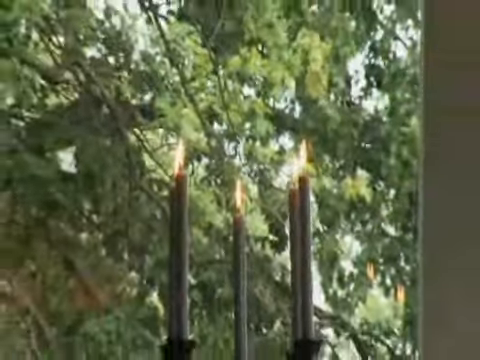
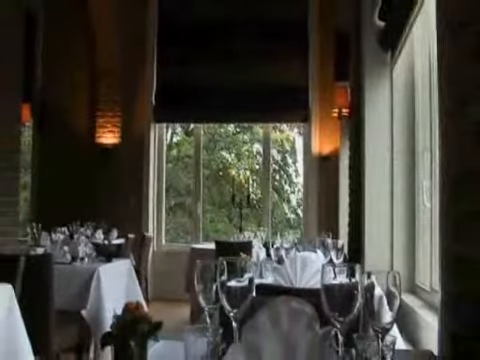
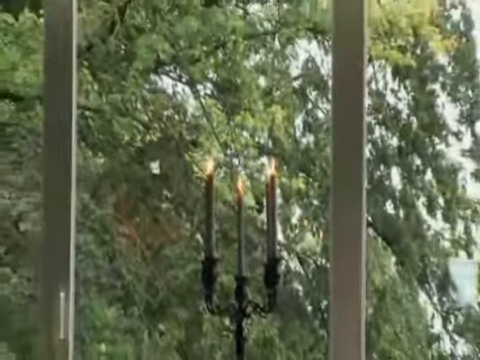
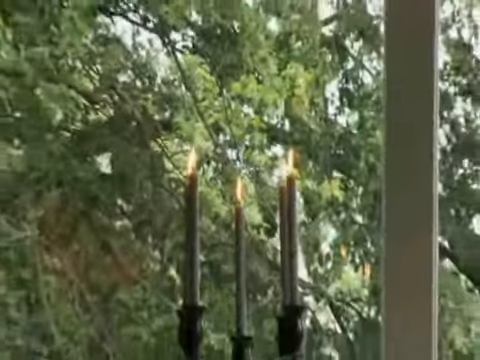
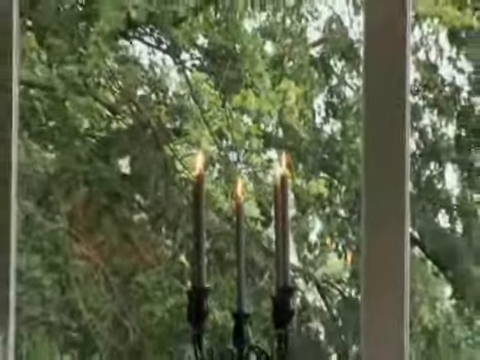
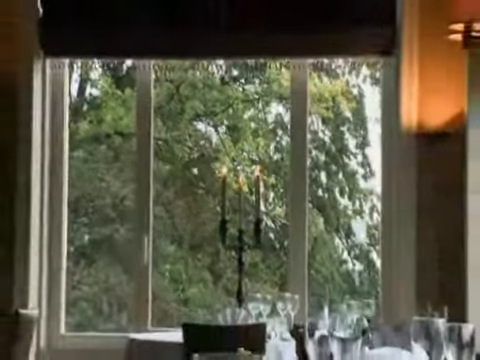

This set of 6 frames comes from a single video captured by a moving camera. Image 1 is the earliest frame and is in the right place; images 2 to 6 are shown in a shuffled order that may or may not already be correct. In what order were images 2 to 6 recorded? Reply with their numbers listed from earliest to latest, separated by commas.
4, 5, 3, 6, 2
